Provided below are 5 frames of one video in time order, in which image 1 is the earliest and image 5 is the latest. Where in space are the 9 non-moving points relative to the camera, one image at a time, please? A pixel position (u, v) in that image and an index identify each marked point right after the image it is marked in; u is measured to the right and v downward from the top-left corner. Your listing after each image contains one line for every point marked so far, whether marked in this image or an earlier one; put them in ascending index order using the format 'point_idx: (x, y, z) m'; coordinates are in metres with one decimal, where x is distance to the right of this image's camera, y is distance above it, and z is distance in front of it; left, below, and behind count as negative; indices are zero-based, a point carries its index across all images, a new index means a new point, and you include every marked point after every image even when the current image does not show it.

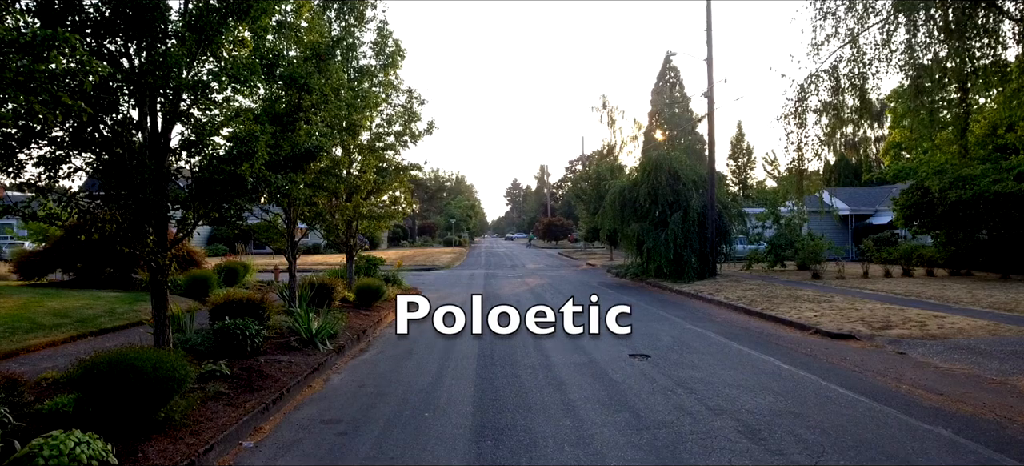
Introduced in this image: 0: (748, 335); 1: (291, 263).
0: (+4.2, -1.8, +13.4) m
1: (-4.2, -0.6, +14.4) m
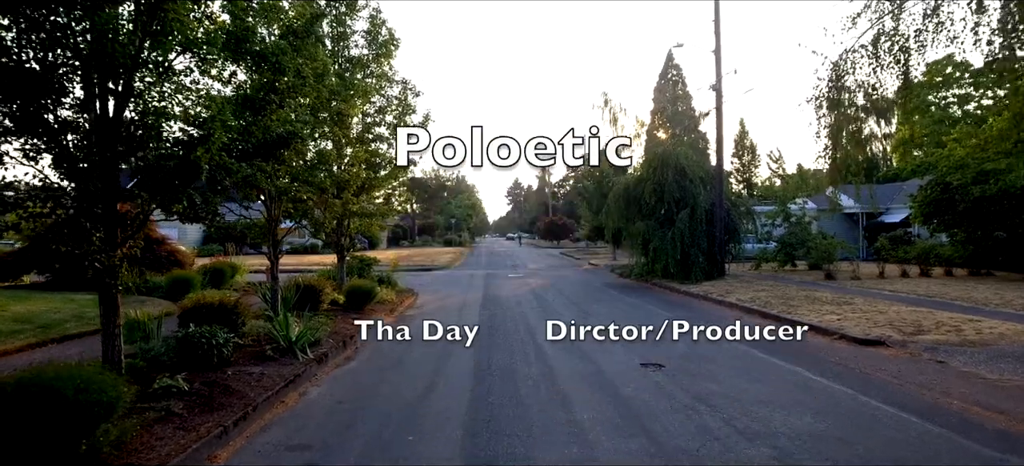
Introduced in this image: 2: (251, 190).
0: (+4.1, -1.8, +12.4) m
1: (-4.2, -0.5, +13.4) m
2: (-3.4, +0.5, +9.8) m
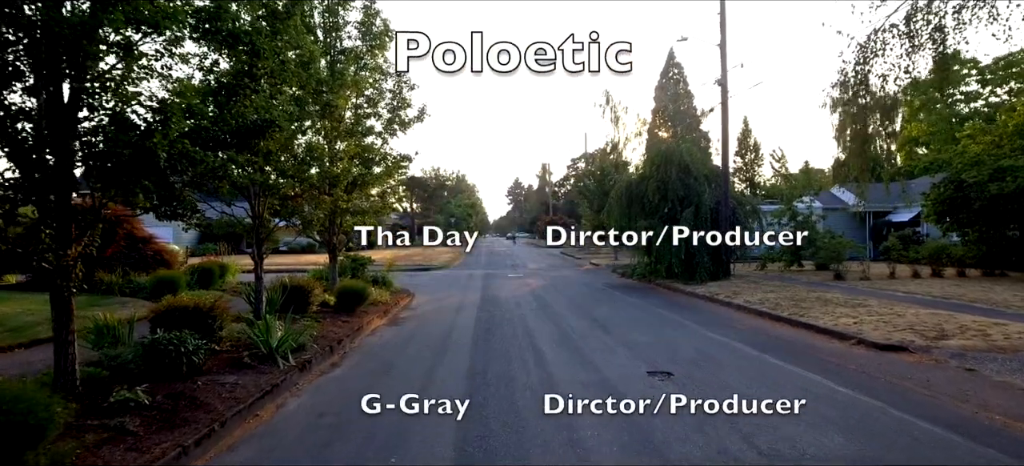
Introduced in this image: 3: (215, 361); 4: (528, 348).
0: (+4.1, -1.7, +11.7) m
1: (-4.2, -0.5, +12.7) m
2: (-3.4, +0.6, +9.1) m
3: (-3.4, -1.5, +8.9) m
4: (+0.3, -1.8, +11.9) m
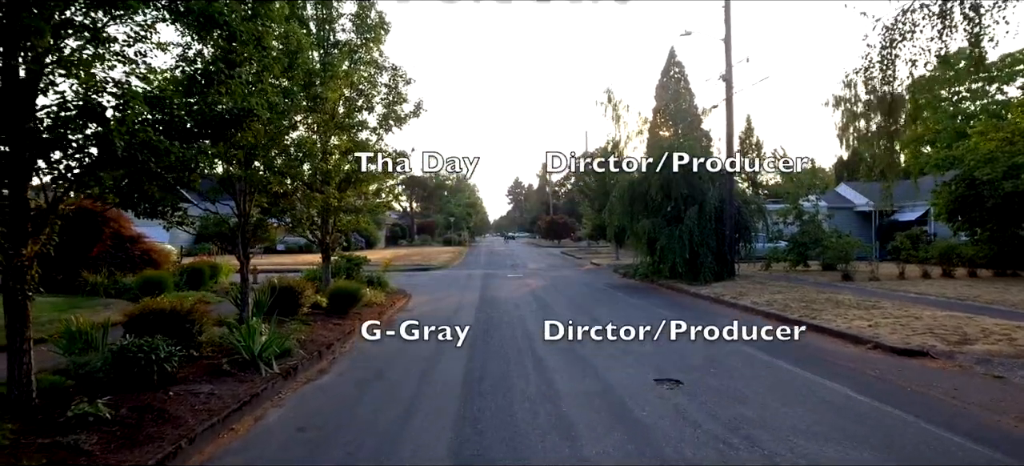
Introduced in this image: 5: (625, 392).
0: (+4.1, -1.7, +11.1) m
1: (-4.2, -0.5, +12.1) m
2: (-3.5, +0.6, +8.5) m
3: (-3.4, -1.5, +8.3) m
4: (+0.2, -1.8, +11.4) m
5: (+1.2, -1.7, +8.3) m
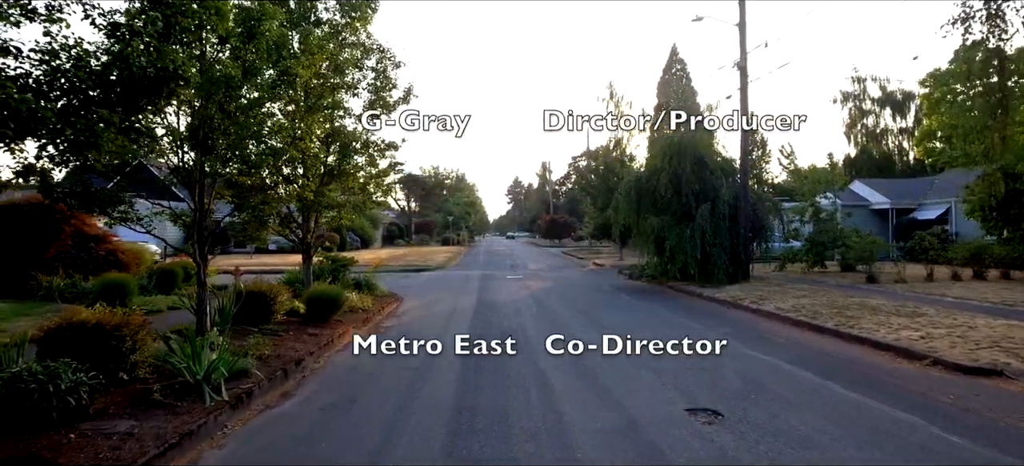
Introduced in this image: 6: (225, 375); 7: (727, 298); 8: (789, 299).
0: (+4.1, -1.7, +9.5) m
1: (-4.2, -0.4, +10.5) m
2: (-3.5, +0.6, +7.0) m
3: (-3.5, -1.4, +6.7) m
4: (+0.2, -1.7, +9.8) m
5: (+1.2, -1.7, +6.7) m
6: (-2.8, -1.4, +7.5) m
7: (+5.1, -1.6, +18.3) m
8: (+6.0, -1.4, +16.8) m
